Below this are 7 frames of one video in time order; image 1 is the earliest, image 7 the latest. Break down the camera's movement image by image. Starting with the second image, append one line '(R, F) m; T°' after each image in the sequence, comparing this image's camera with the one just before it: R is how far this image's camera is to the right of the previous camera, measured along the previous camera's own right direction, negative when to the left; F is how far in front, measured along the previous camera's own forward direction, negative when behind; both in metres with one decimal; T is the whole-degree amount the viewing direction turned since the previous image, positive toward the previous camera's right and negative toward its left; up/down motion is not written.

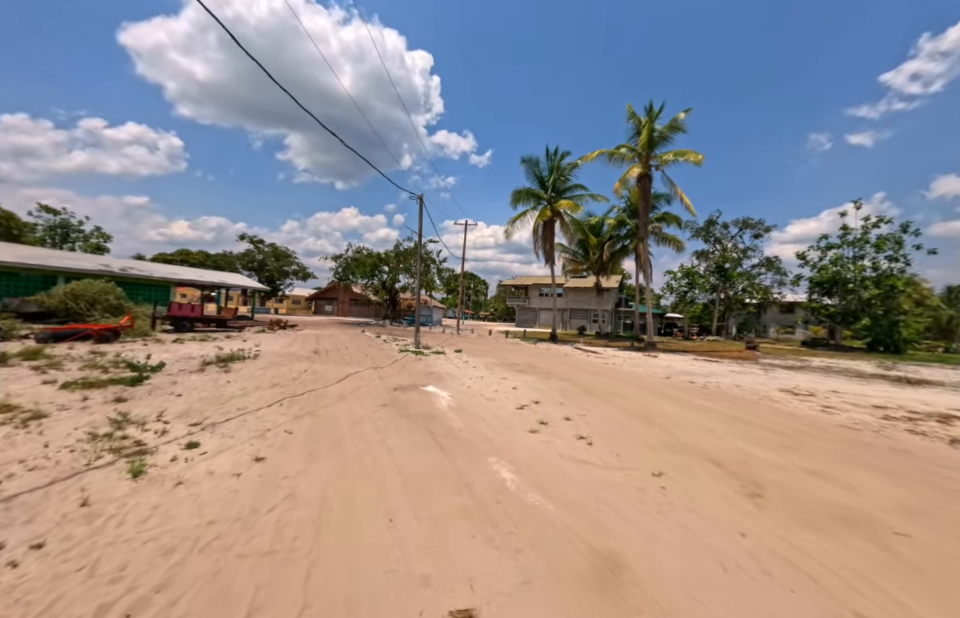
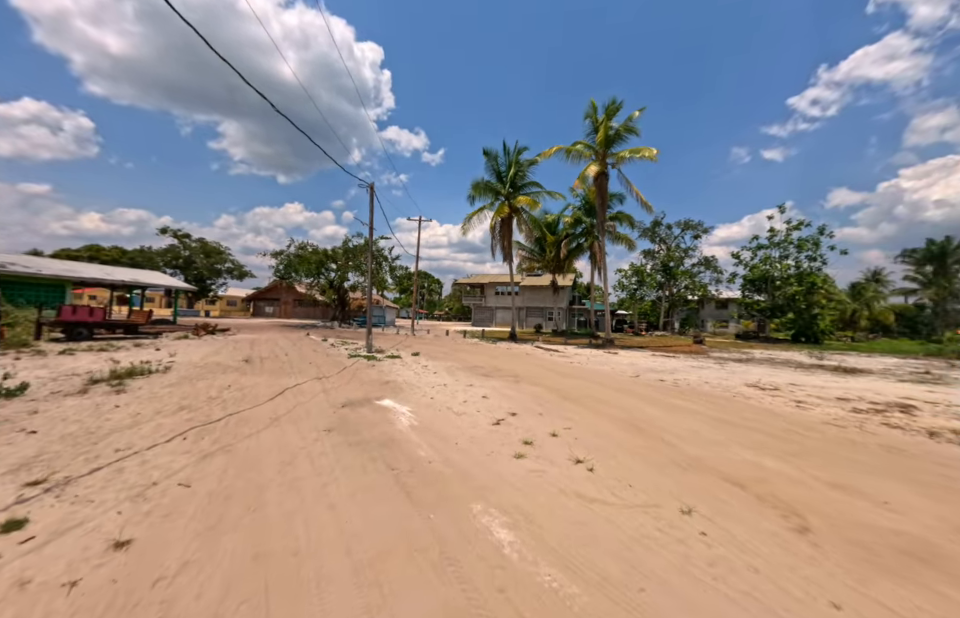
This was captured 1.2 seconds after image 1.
(-0.2, +1.2) m; +7°
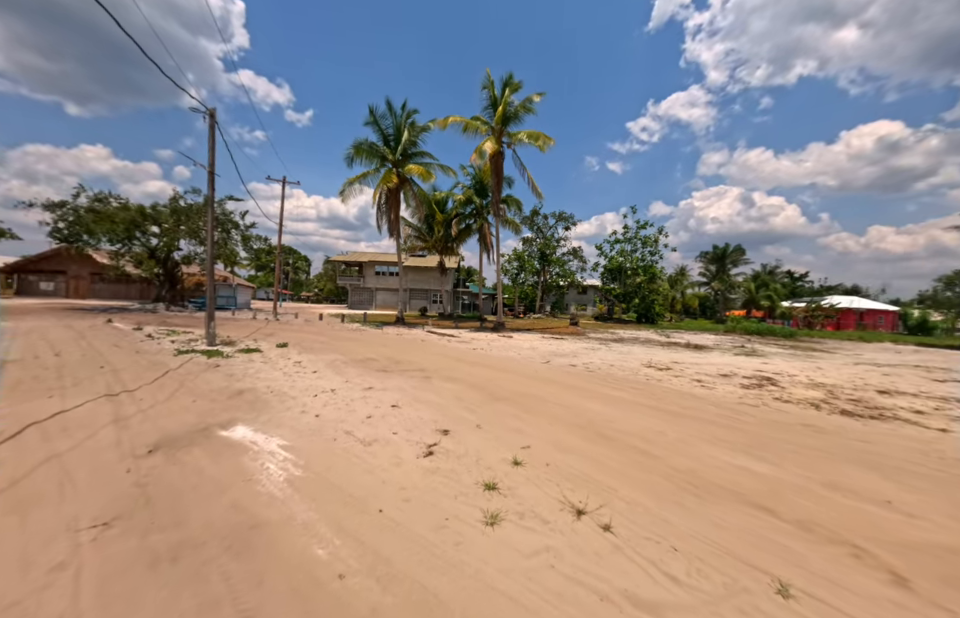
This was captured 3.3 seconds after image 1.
(-0.6, +2.1) m; +19°
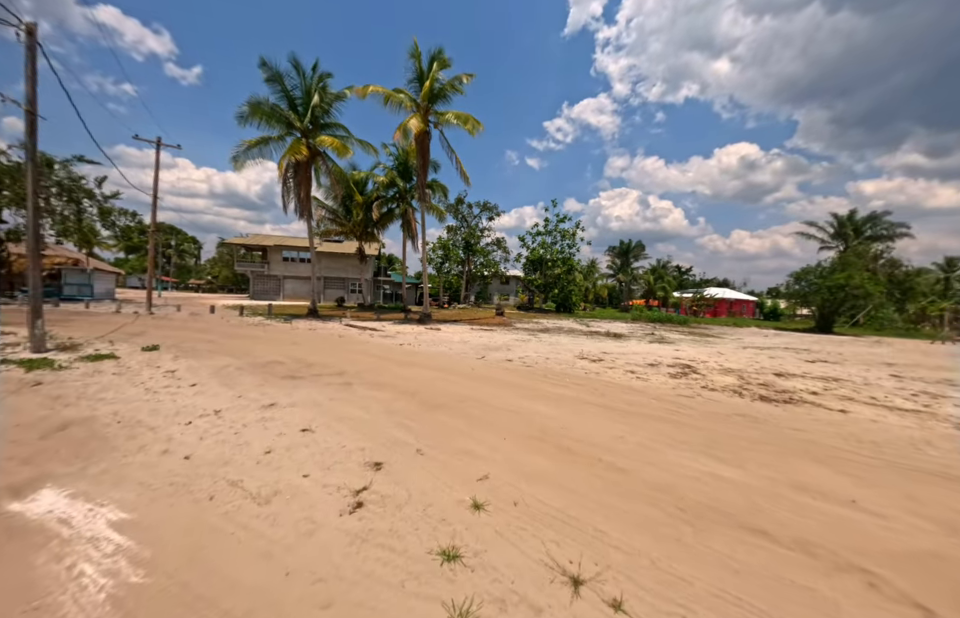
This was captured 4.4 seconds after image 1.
(-0.2, +1.1) m; +12°
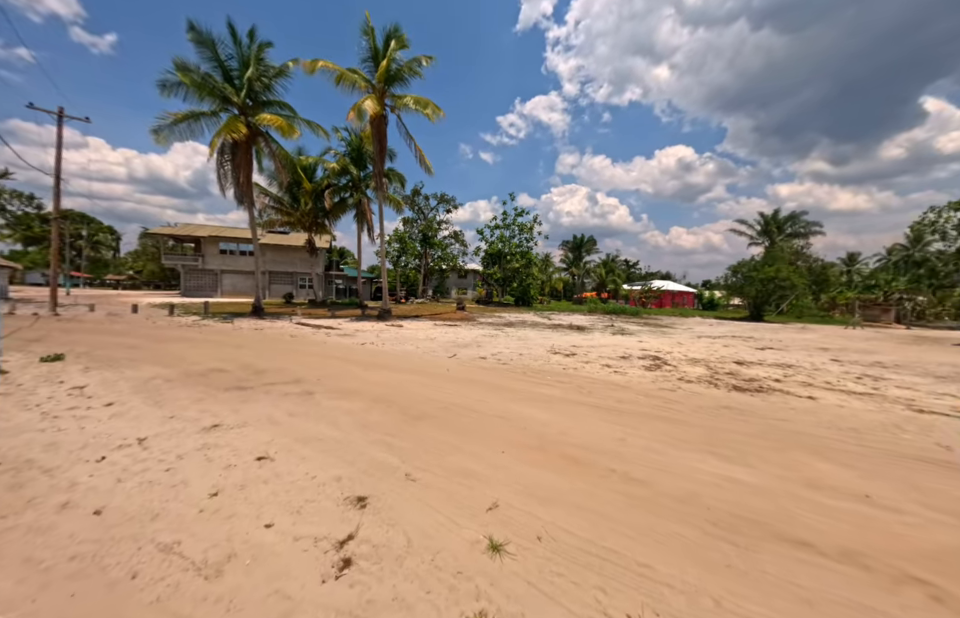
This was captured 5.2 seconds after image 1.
(-0.4, +0.7) m; +7°
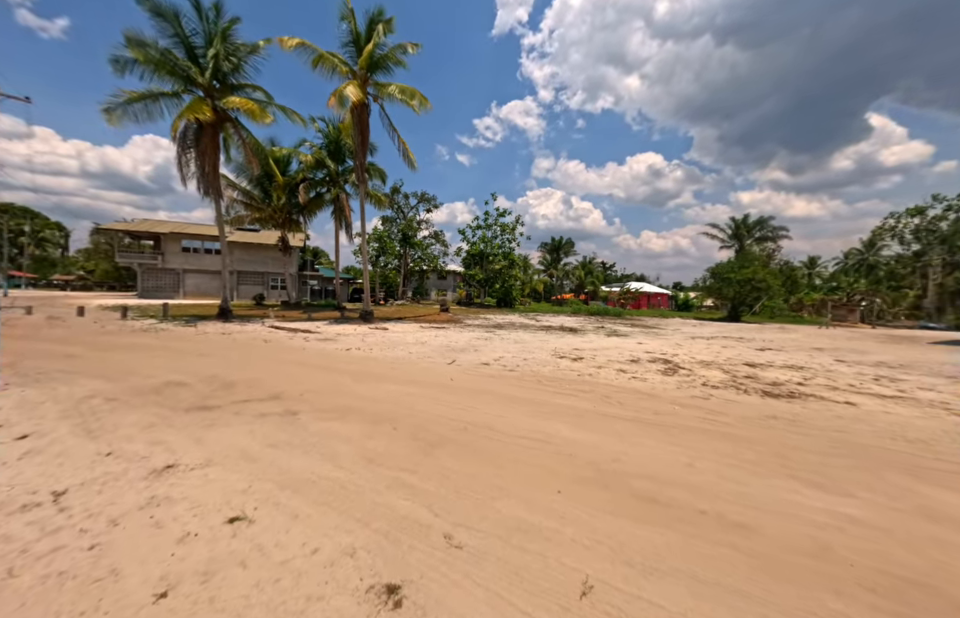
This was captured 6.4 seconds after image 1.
(-0.6, +1.0) m; +4°
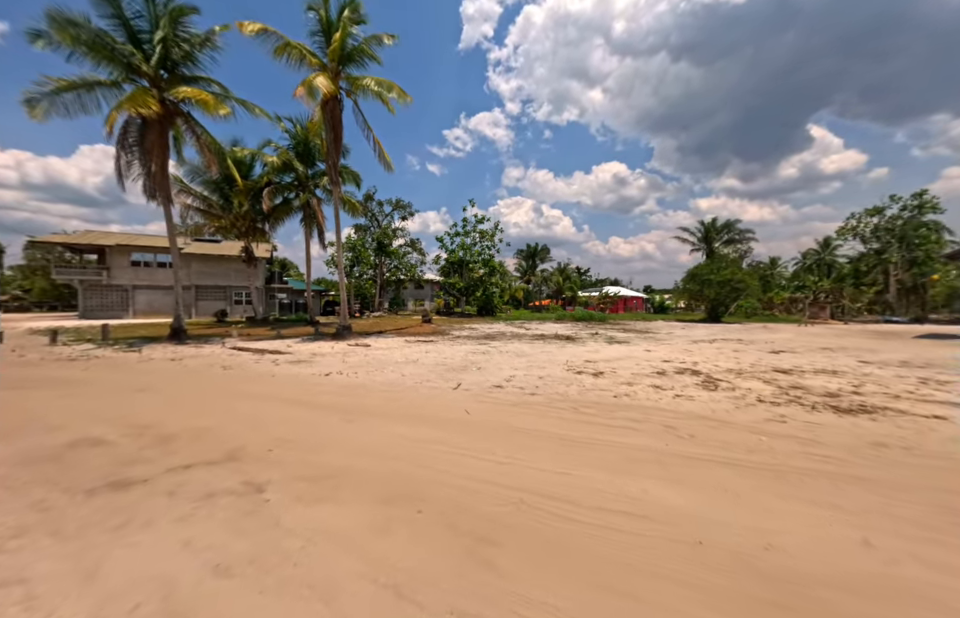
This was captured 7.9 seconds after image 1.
(-0.7, +1.5) m; +4°
